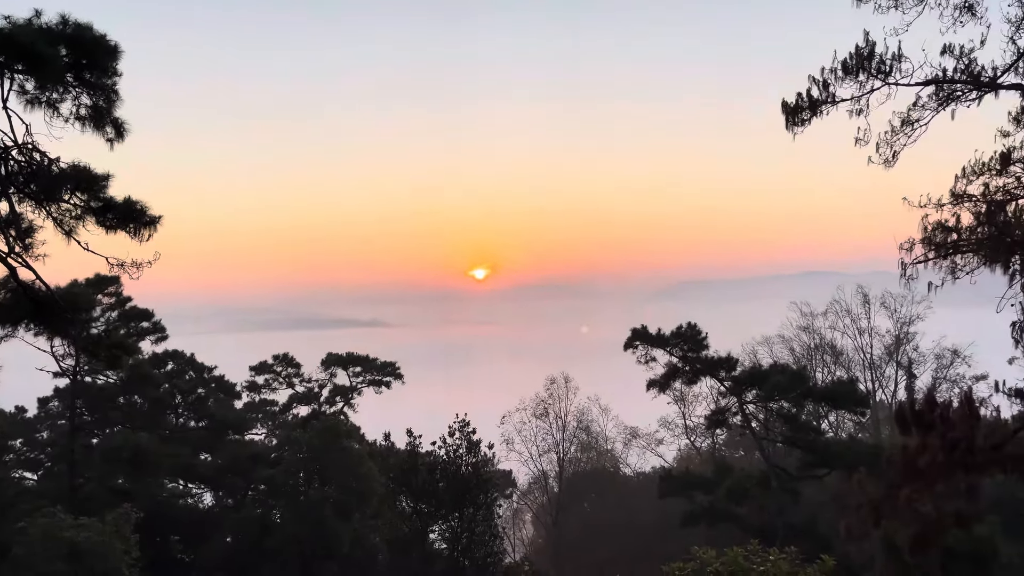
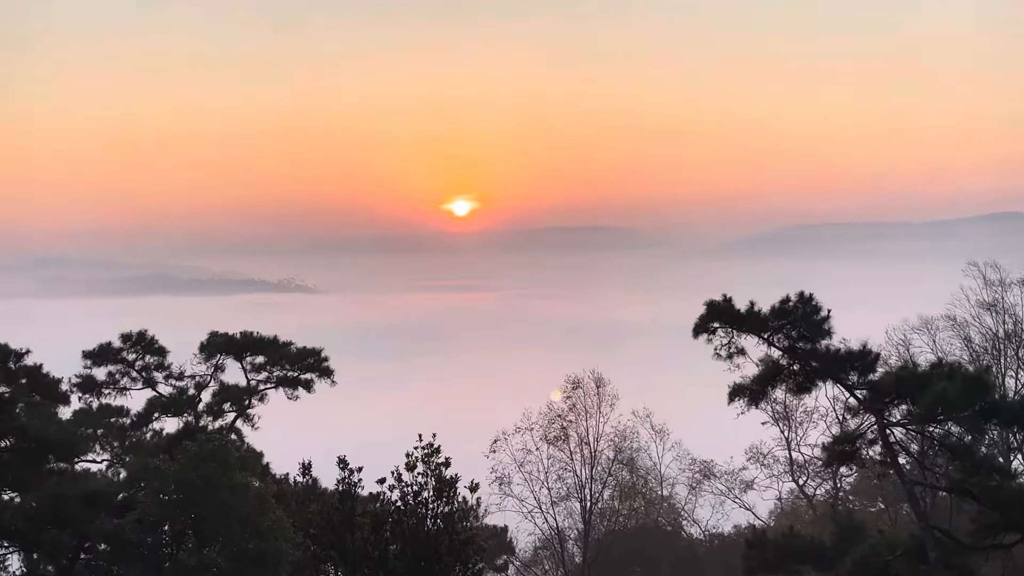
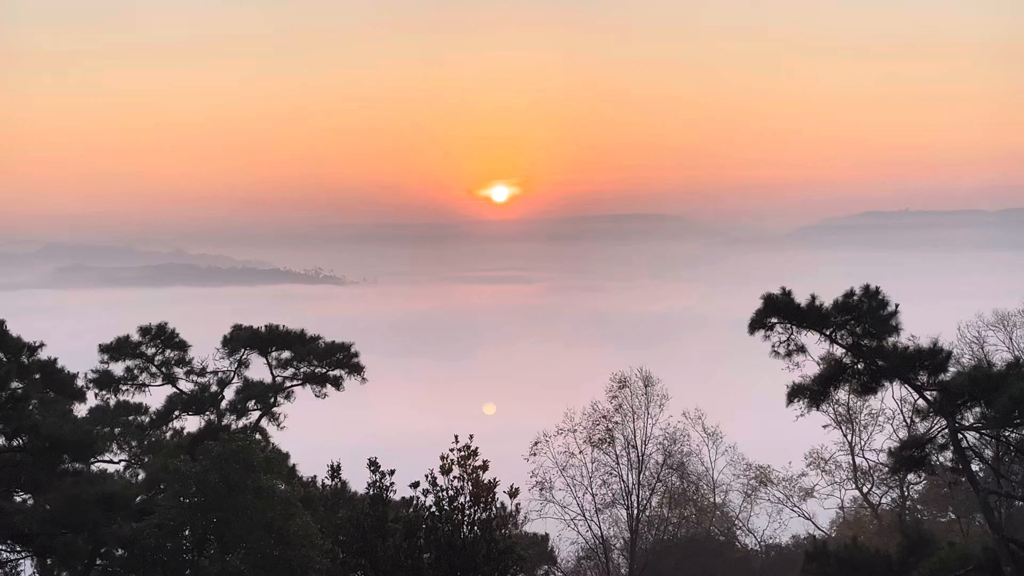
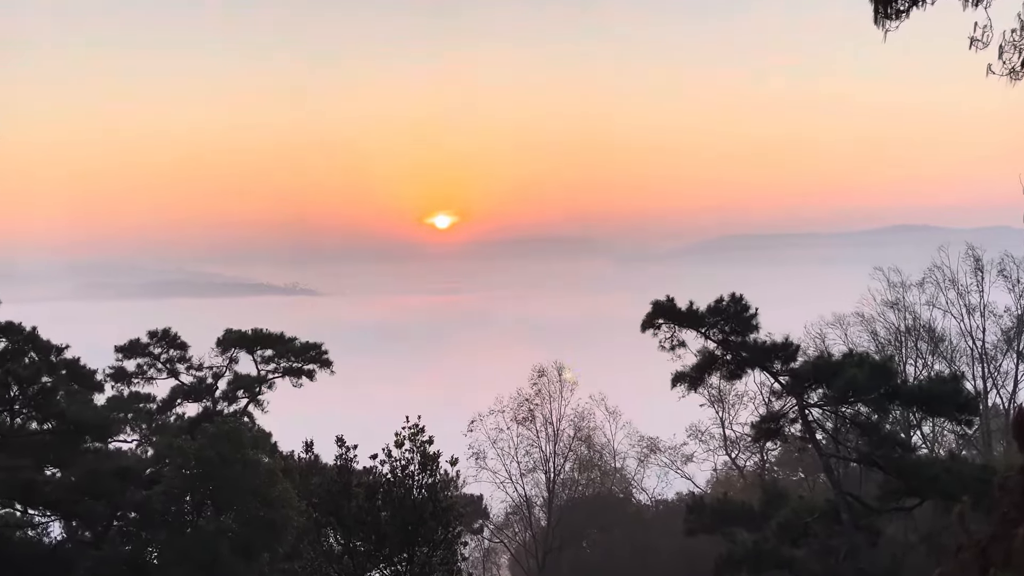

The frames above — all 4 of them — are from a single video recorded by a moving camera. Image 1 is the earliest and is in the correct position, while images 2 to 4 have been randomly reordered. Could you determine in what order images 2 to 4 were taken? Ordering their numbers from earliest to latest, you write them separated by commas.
4, 2, 3
